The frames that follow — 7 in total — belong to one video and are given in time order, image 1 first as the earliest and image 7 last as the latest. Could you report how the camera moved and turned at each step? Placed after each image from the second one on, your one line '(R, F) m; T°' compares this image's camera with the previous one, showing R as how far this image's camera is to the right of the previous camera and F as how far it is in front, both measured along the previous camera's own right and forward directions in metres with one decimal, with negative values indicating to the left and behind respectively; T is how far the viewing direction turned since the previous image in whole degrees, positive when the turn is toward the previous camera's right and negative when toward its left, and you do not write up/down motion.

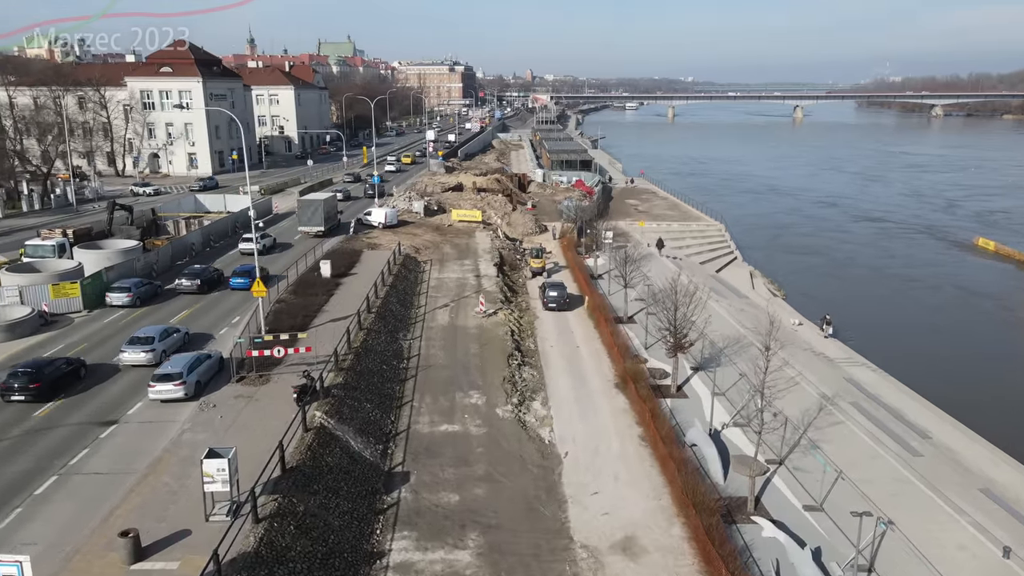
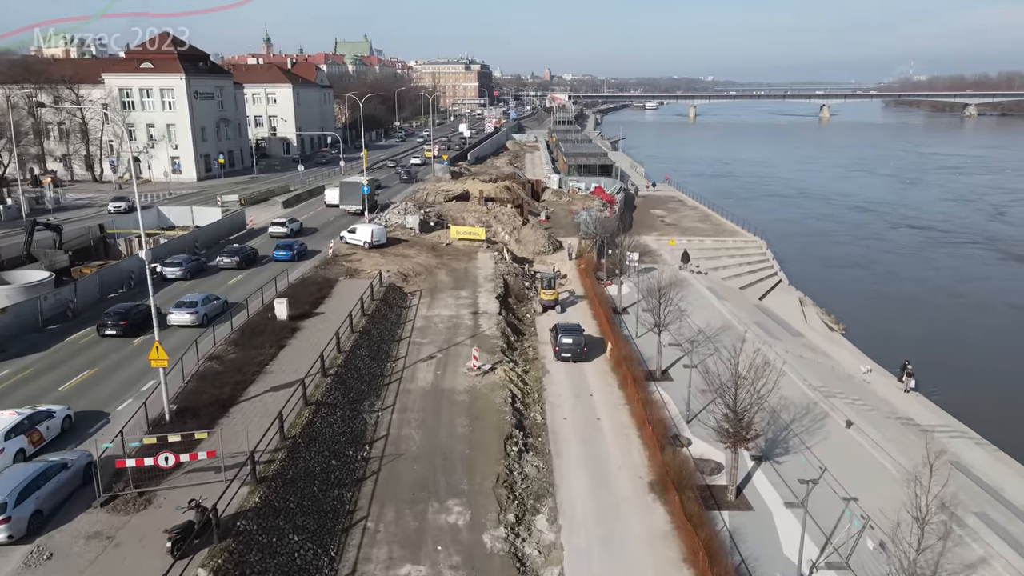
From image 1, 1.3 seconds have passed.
(+0.5, +6.7) m; -1°
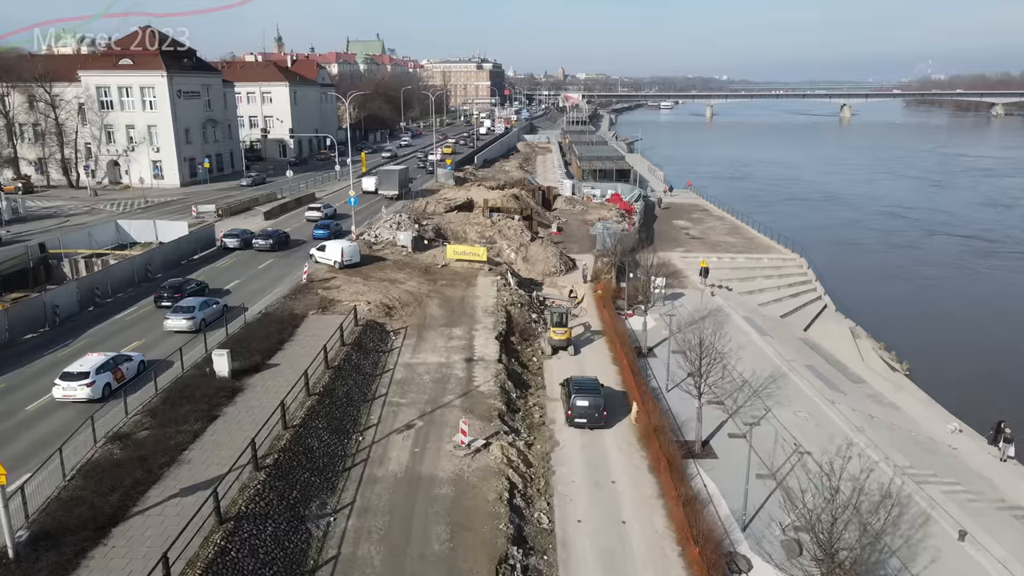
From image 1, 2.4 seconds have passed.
(+0.3, +5.4) m; -1°
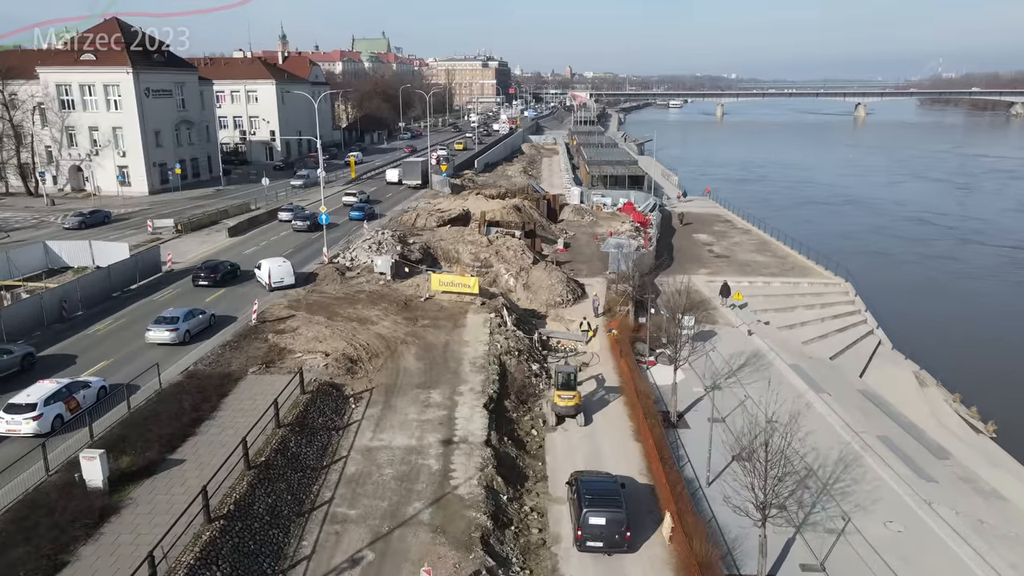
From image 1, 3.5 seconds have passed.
(+0.4, +5.8) m; -1°
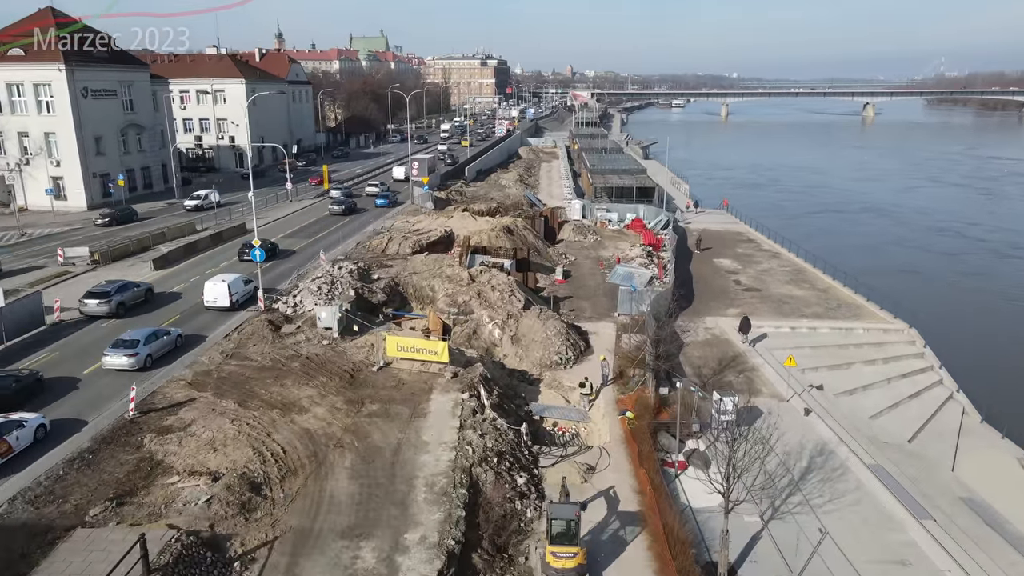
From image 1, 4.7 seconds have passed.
(+0.6, +7.1) m; 0°
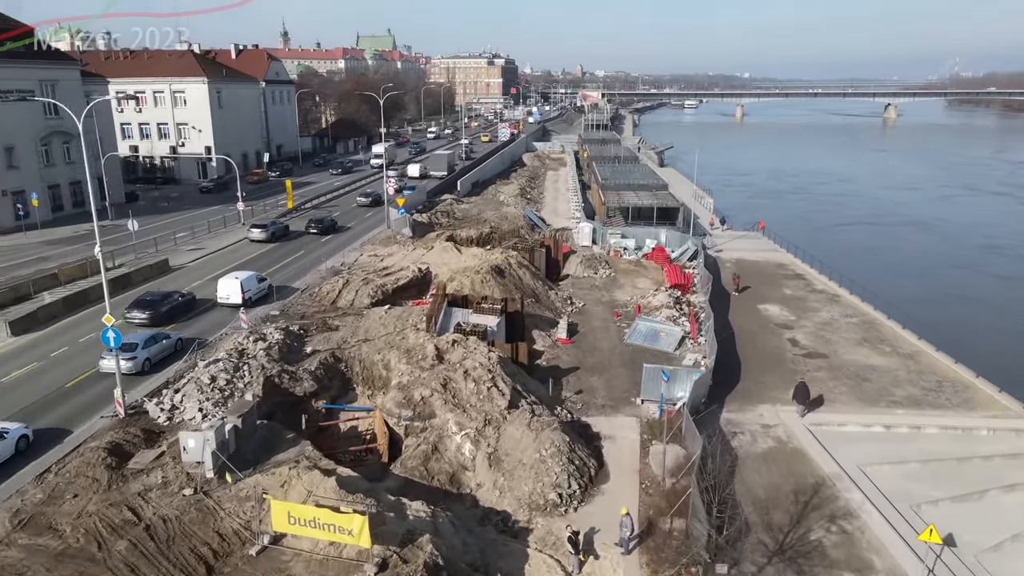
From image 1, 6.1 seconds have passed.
(+0.8, +8.6) m; -1°
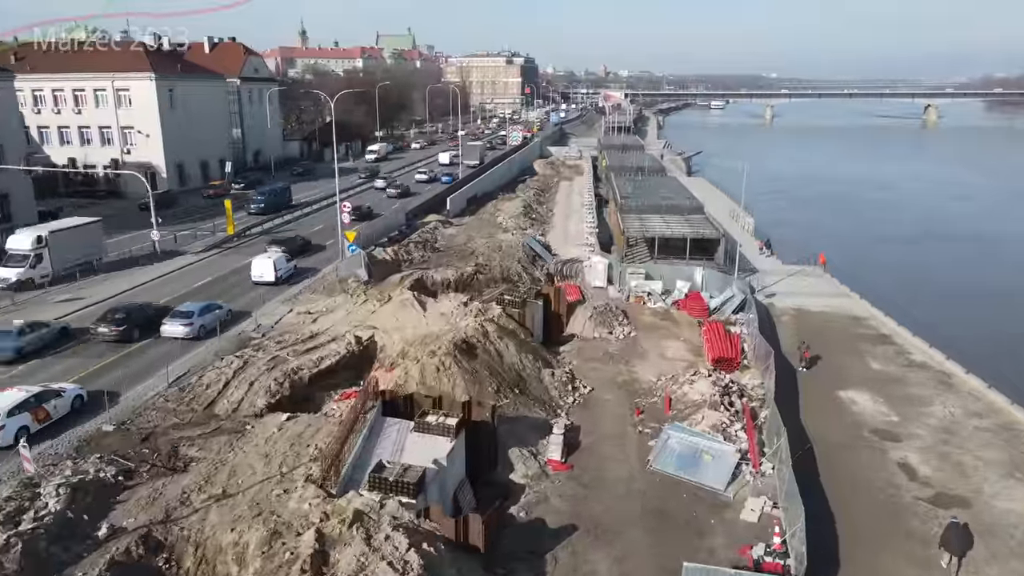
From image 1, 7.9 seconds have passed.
(+1.4, +9.8) m; -2°
